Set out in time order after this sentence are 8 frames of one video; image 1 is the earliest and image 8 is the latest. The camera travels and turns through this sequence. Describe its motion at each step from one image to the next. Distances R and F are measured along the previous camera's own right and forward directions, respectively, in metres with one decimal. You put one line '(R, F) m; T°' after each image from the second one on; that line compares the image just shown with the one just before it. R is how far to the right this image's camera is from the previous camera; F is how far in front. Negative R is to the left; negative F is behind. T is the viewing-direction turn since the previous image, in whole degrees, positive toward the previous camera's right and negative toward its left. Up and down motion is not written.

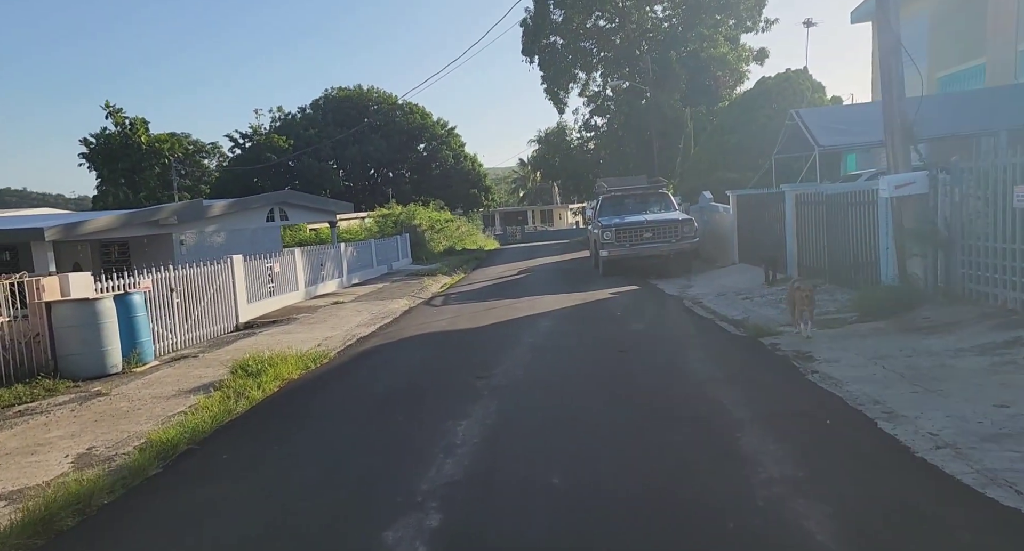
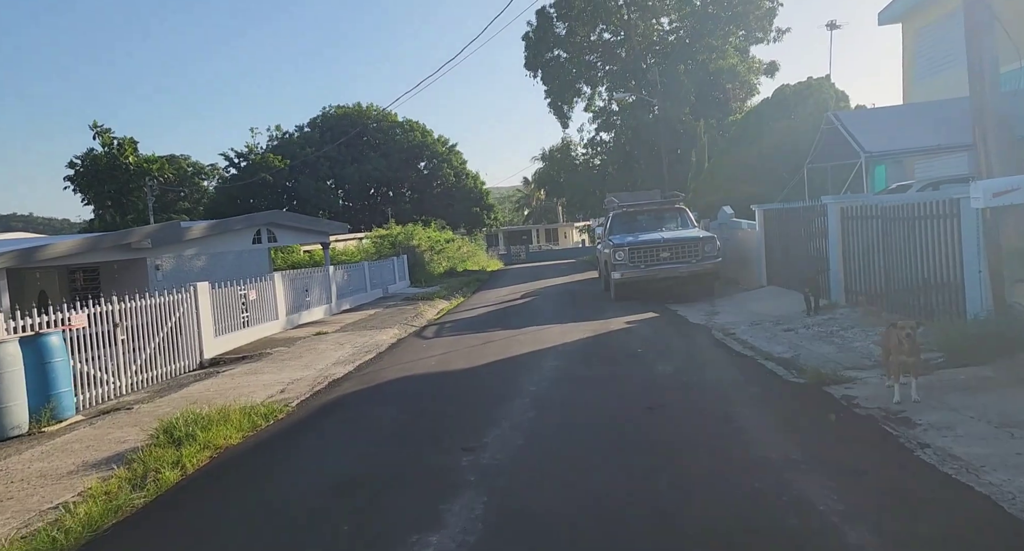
(+0.1, +1.6) m; 0°
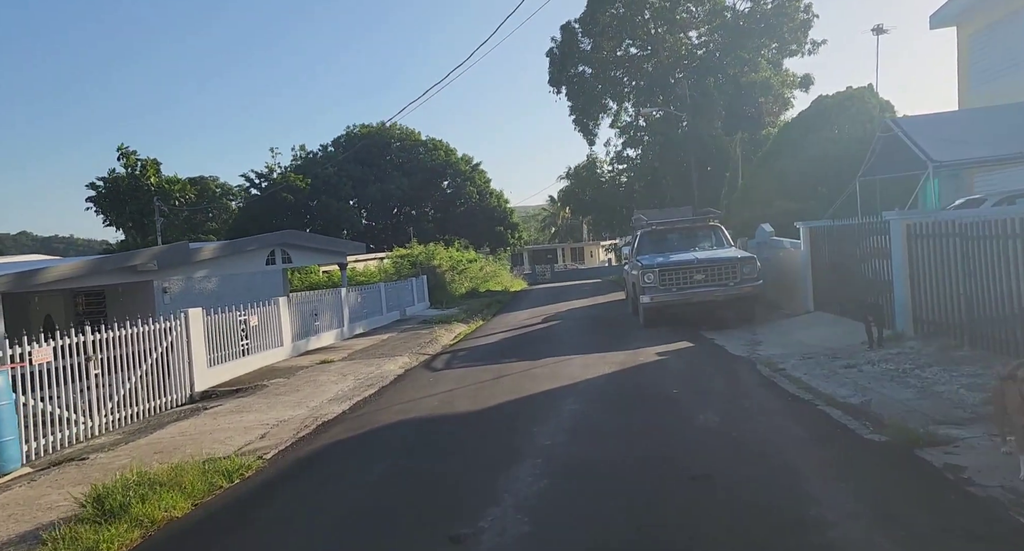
(+0.1, +1.2) m; -2°
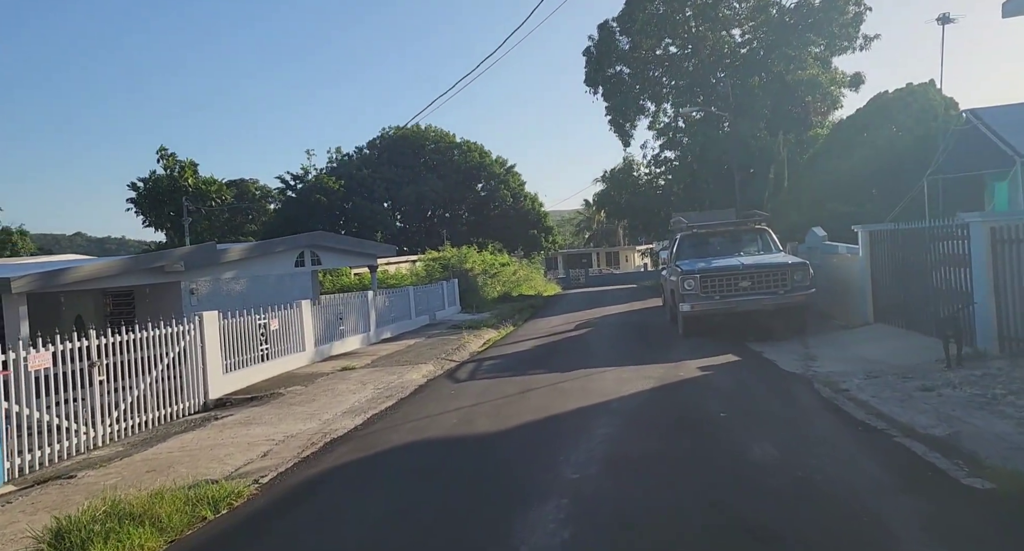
(+0.1, +0.8) m; -3°
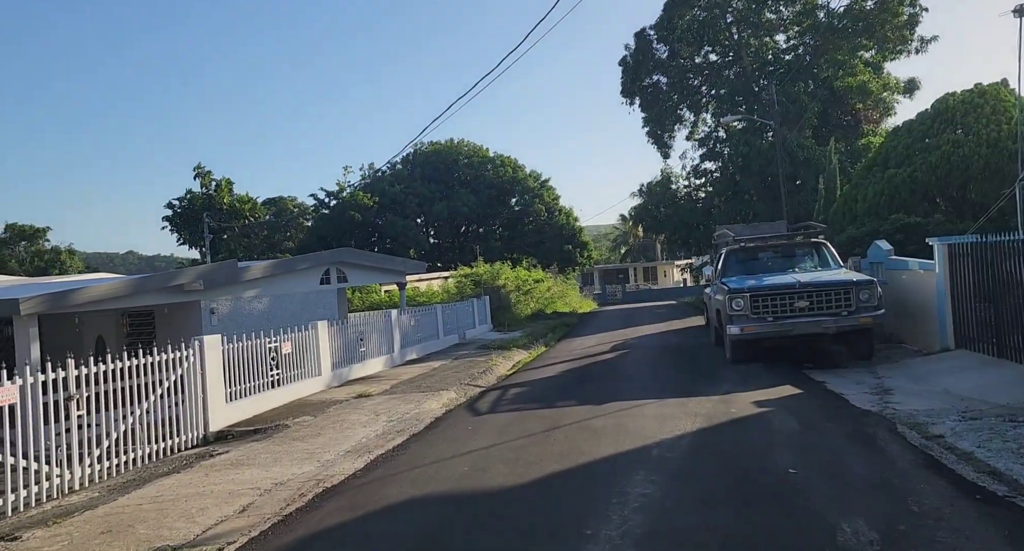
(+0.1, +1.1) m; -3°
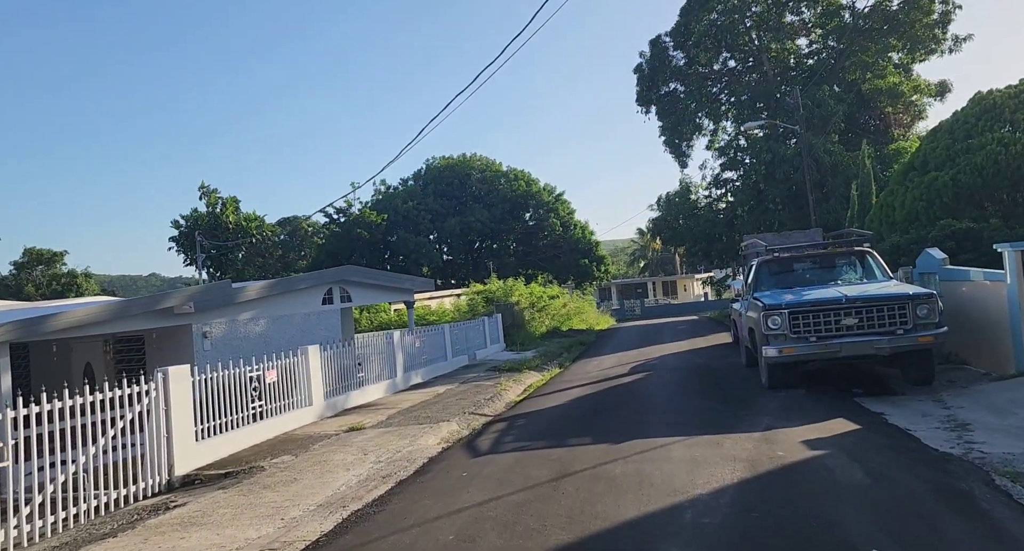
(+0.2, +1.3) m; -1°
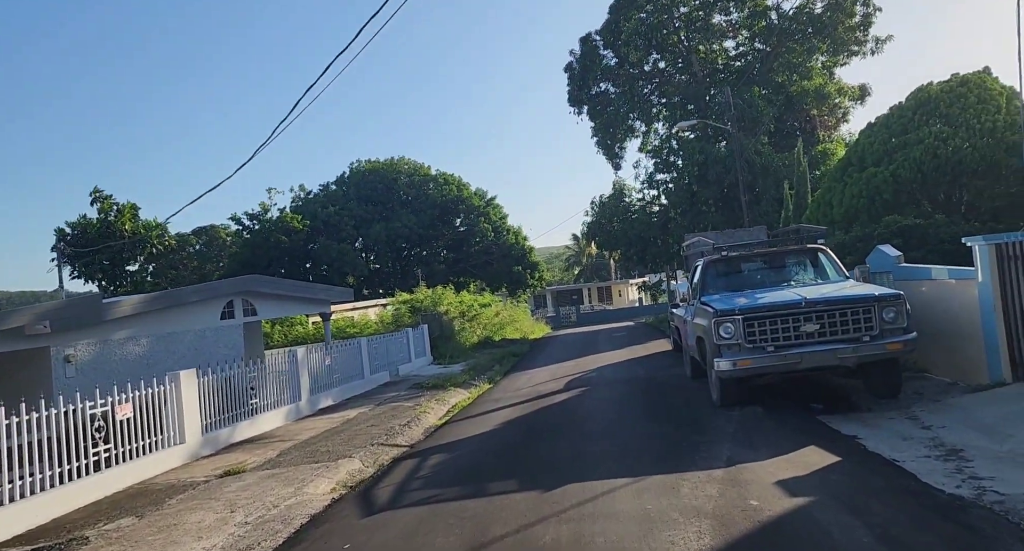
(+0.3, +1.7) m; +5°
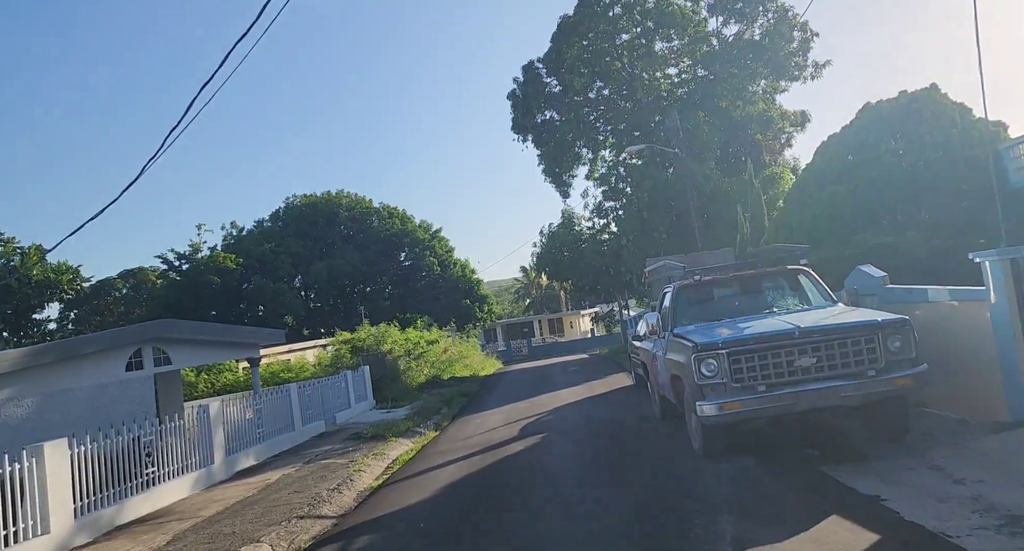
(+0.1, +1.5) m; +4°
